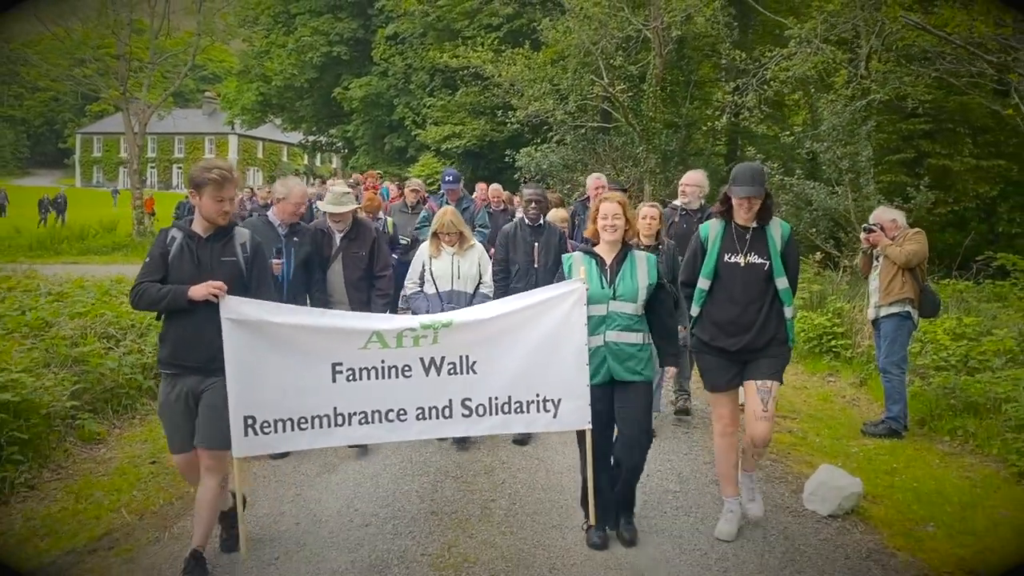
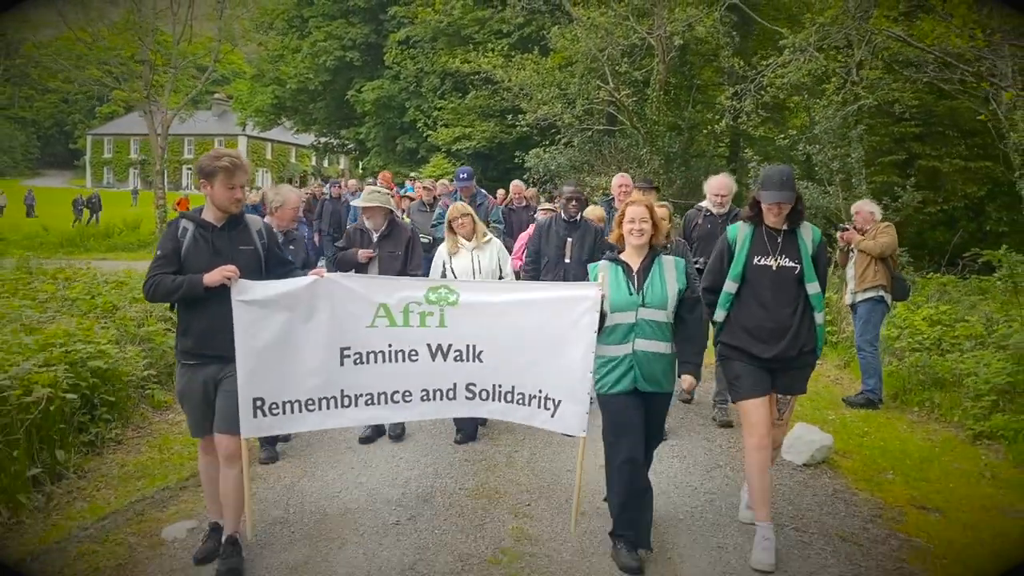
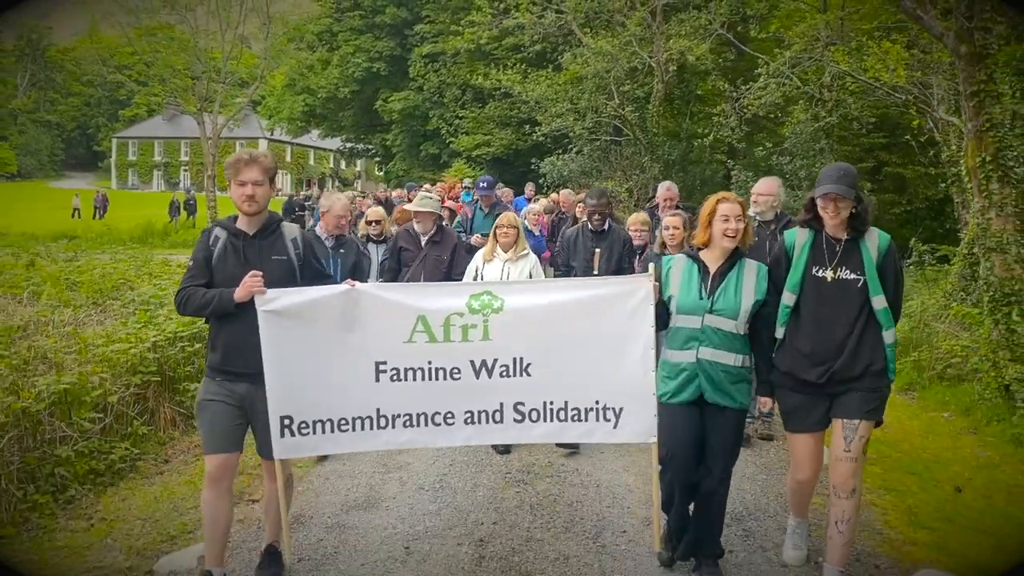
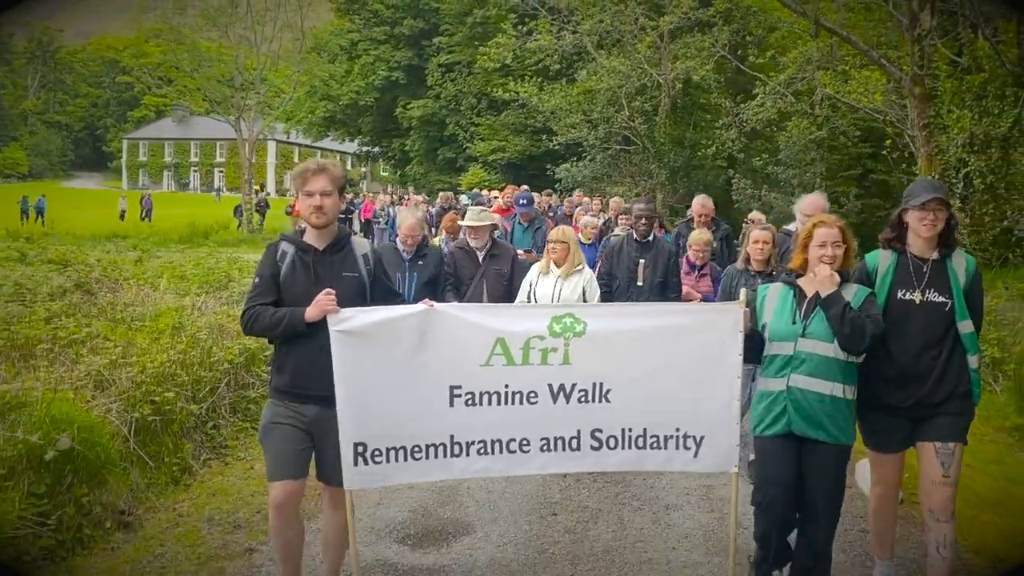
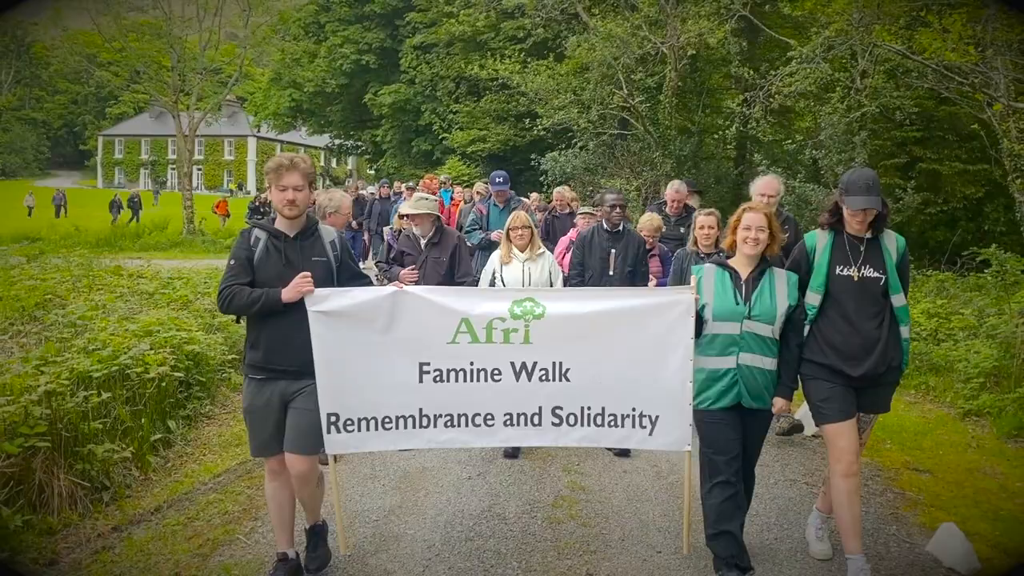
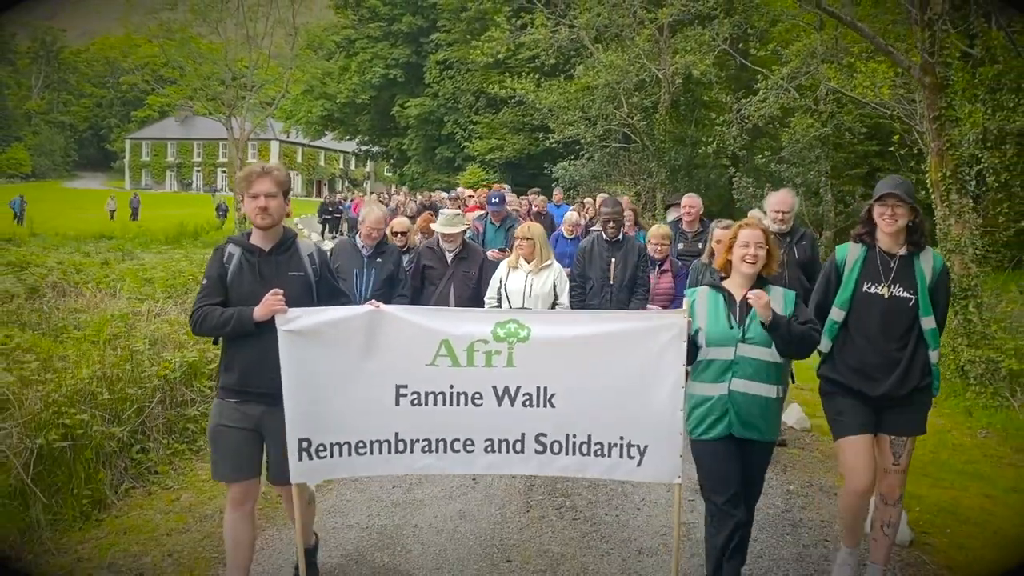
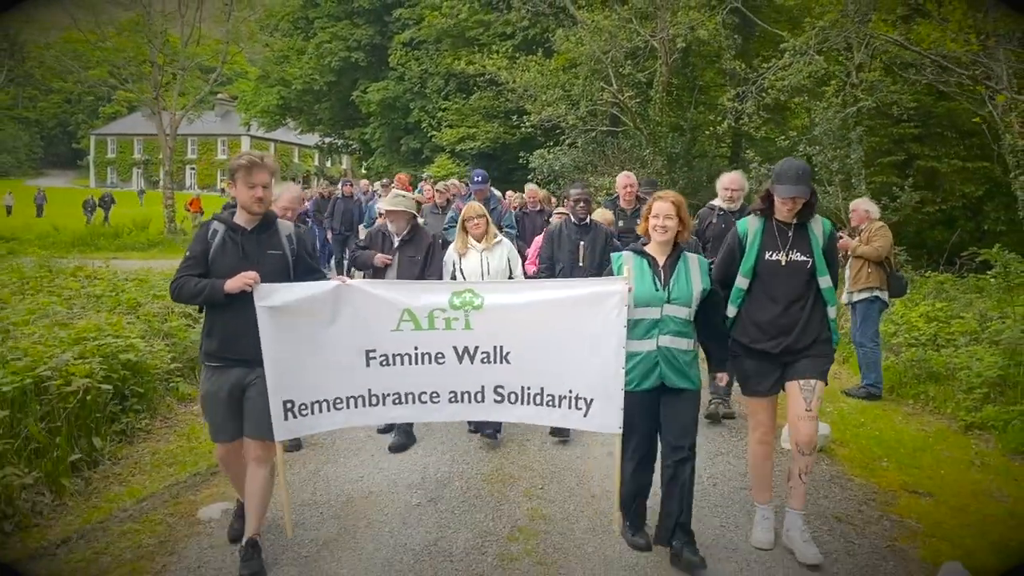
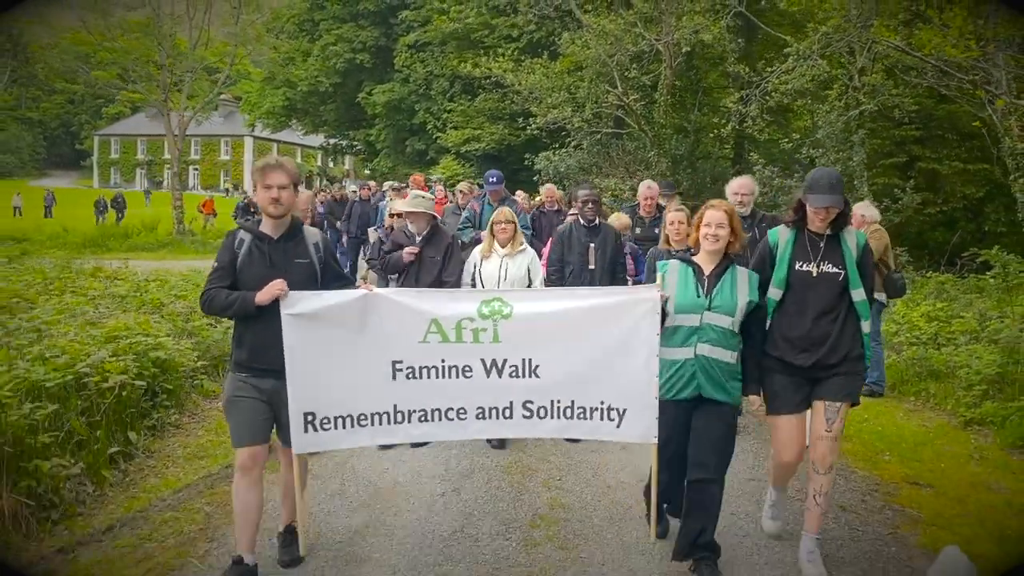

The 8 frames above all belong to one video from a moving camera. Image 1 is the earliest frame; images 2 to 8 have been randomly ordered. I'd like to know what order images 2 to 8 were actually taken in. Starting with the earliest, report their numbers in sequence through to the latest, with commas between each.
2, 7, 8, 5, 3, 6, 4
